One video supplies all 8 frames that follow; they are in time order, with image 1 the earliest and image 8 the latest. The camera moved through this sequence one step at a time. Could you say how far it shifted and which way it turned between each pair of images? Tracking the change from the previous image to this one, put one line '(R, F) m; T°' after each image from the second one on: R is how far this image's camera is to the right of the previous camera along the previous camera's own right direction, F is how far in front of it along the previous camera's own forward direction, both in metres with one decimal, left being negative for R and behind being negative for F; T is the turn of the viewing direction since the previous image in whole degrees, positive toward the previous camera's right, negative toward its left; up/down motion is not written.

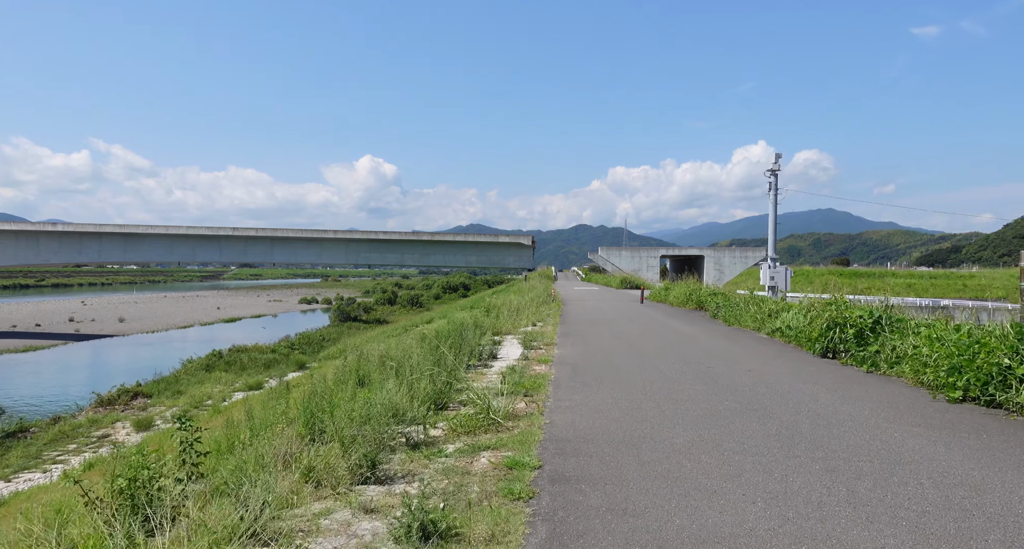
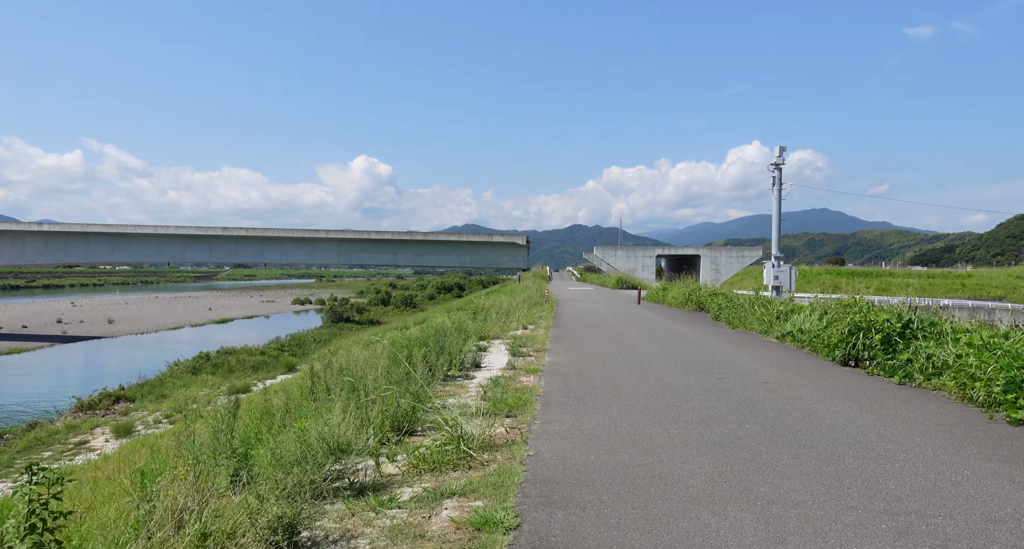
(+0.1, +0.6) m; 0°
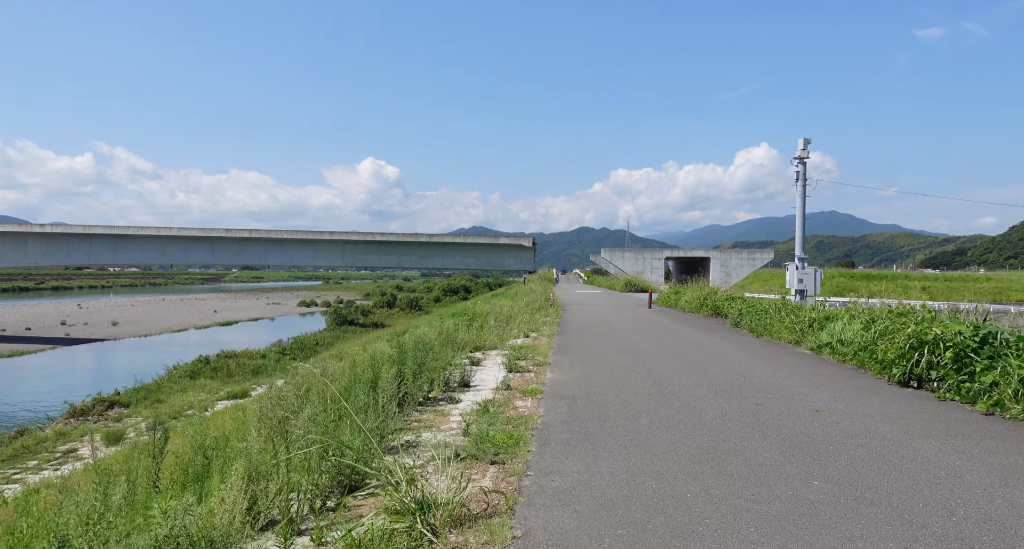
(+0.1, +0.9) m; -1°
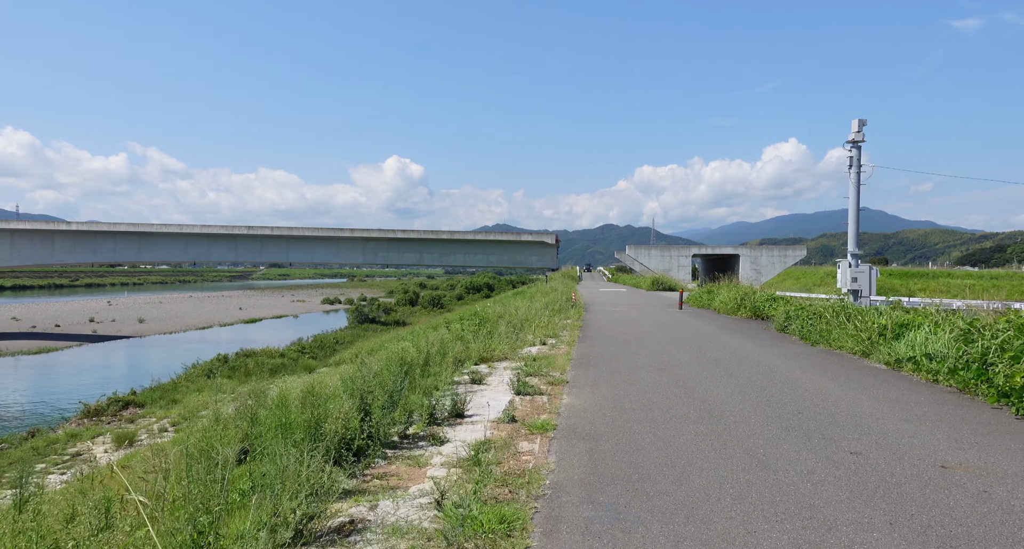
(+0.1, +1.0) m; -2°
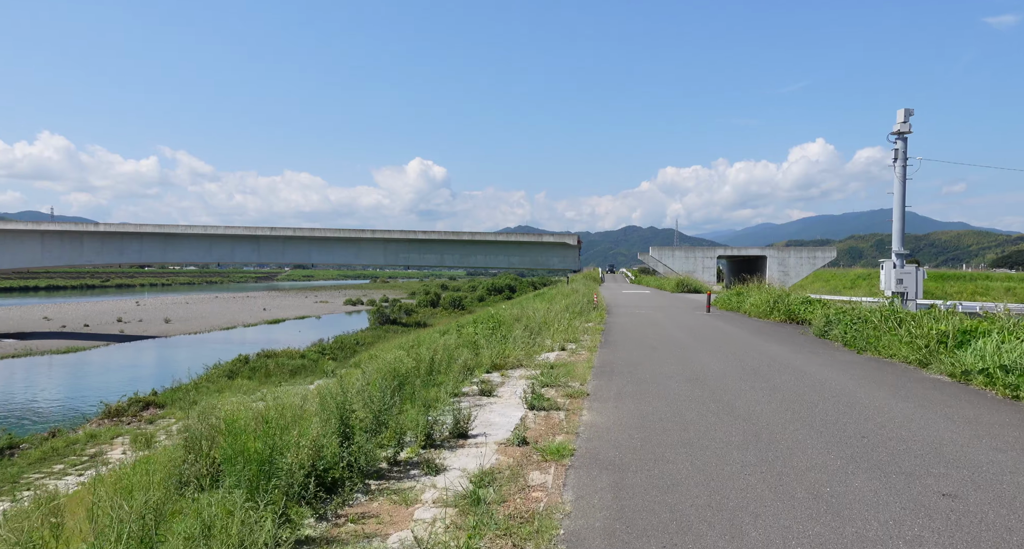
(0.0, +0.5) m; -2°
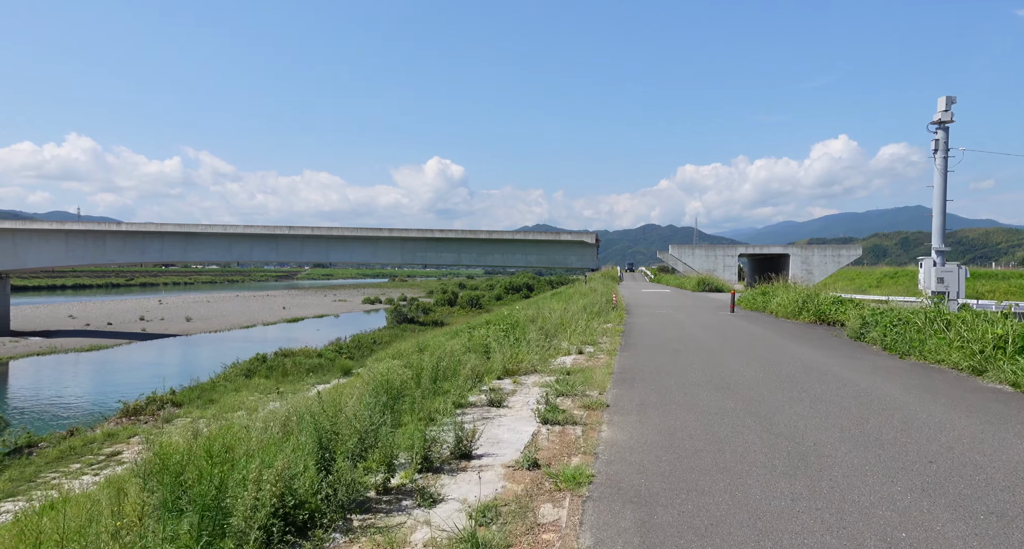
(0.0, +0.4) m; -2°
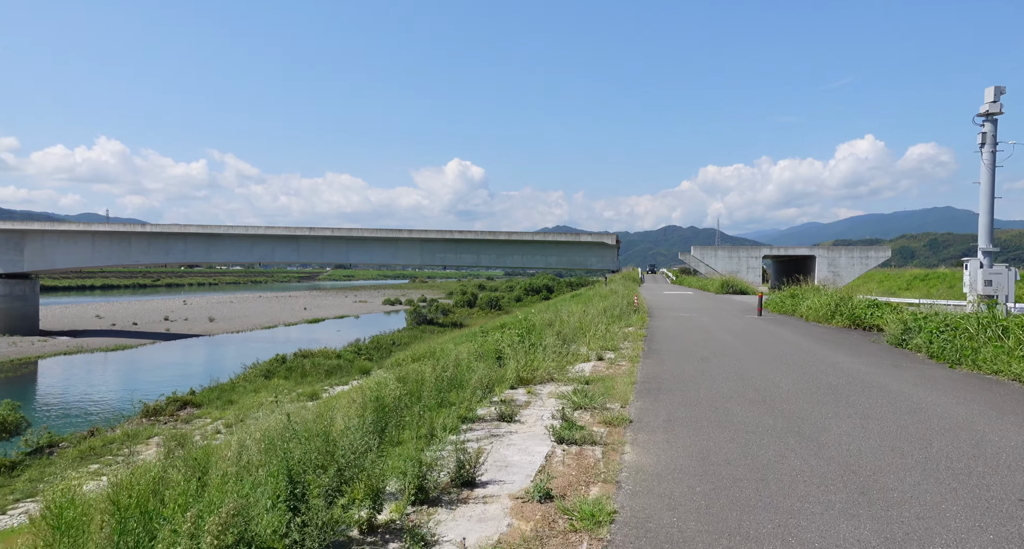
(0.0, +0.4) m; -2°
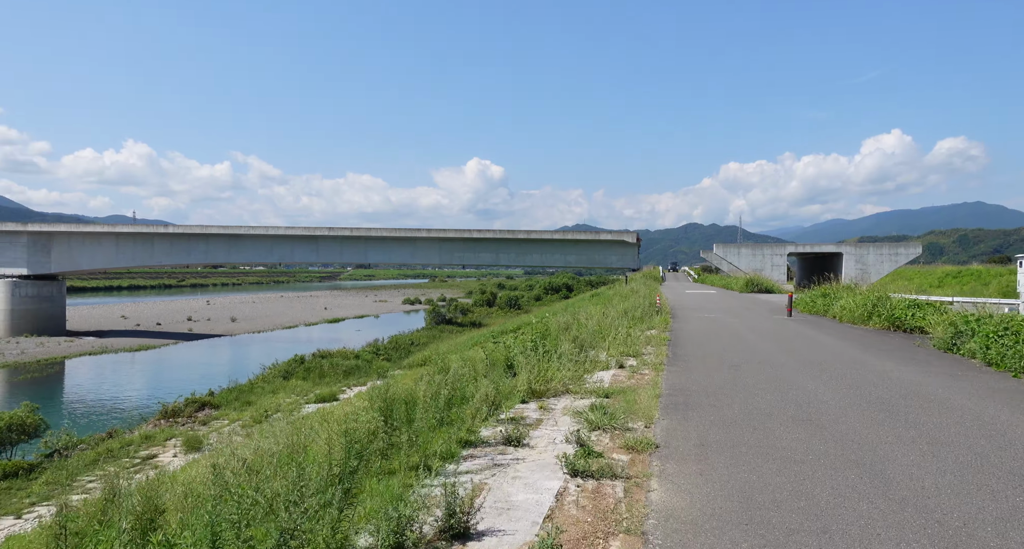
(+0.1, +0.5) m; -2°
